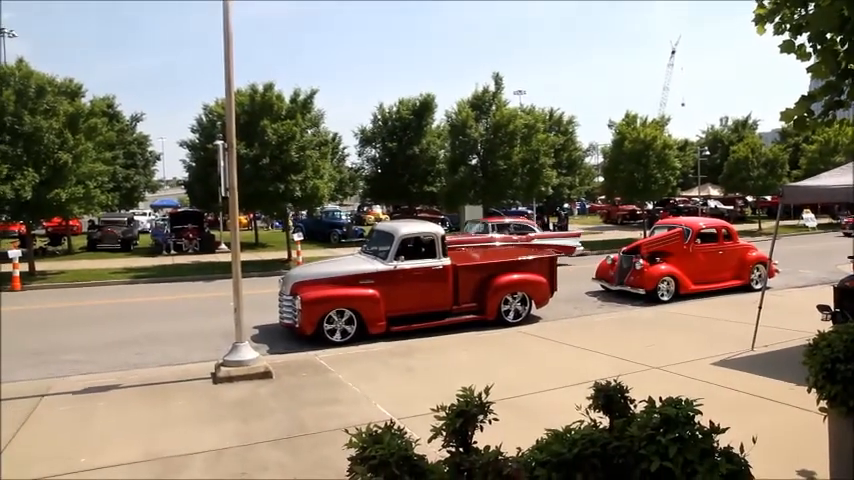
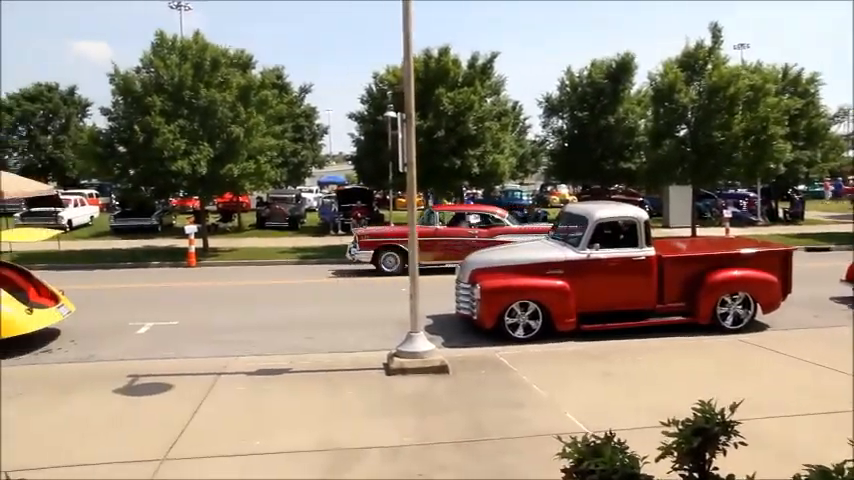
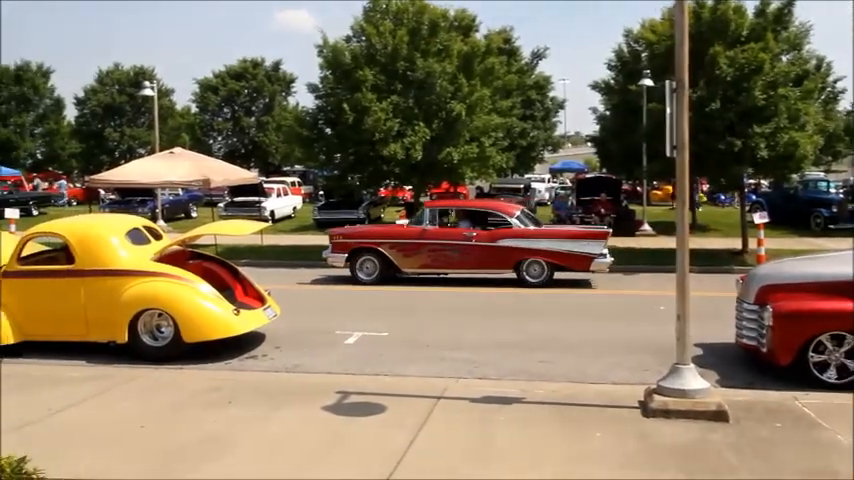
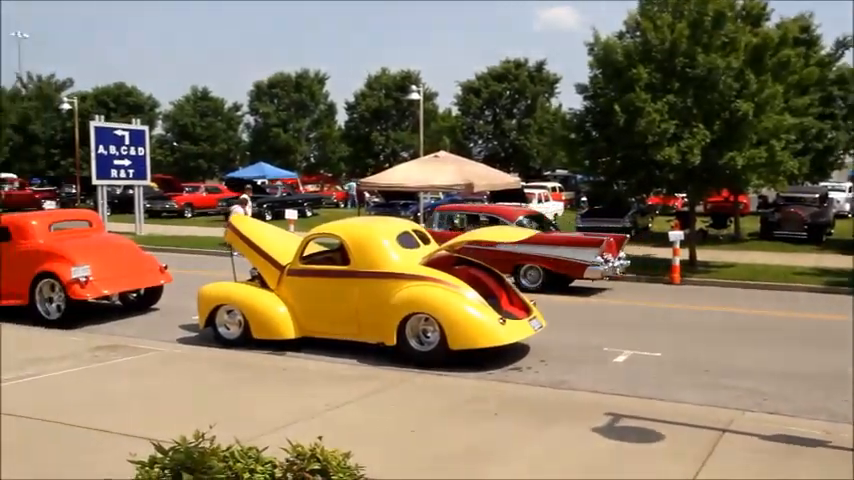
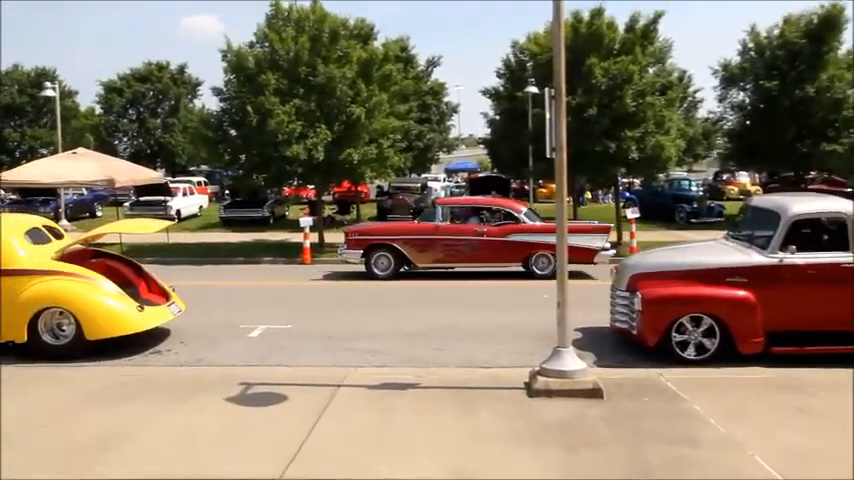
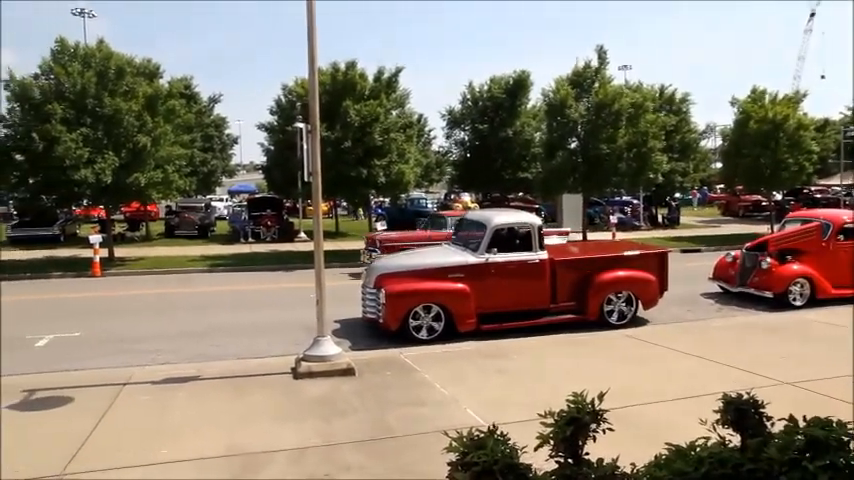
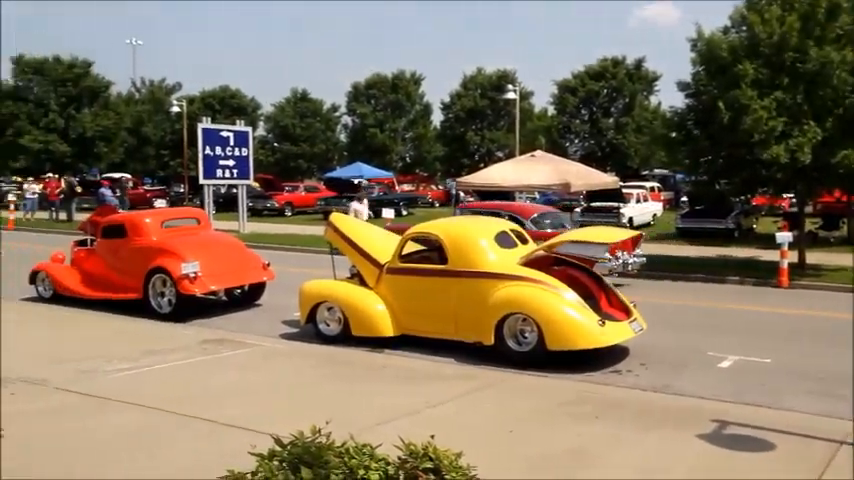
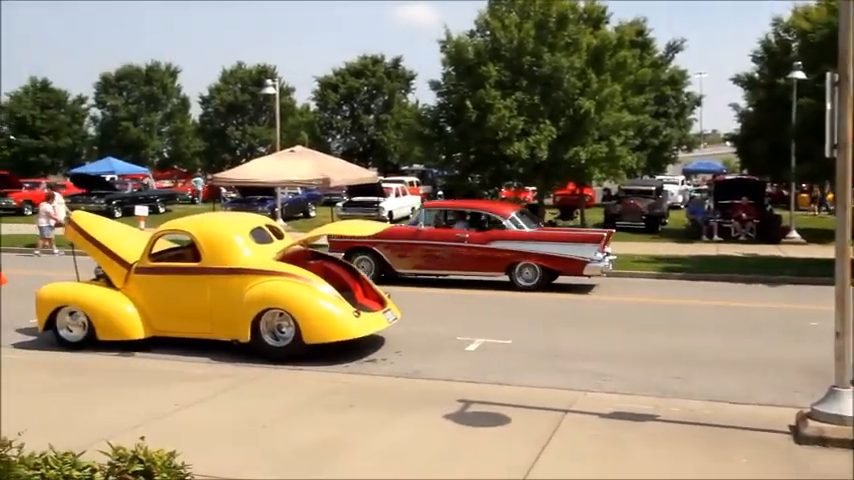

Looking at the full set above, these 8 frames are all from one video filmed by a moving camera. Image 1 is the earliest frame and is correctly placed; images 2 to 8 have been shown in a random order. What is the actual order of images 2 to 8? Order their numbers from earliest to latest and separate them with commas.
6, 2, 5, 3, 8, 4, 7
